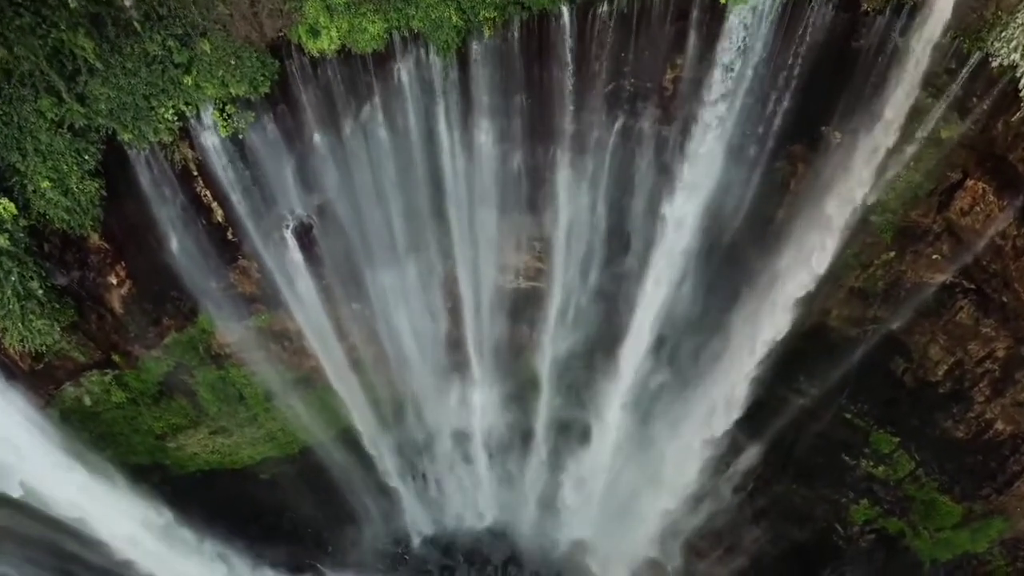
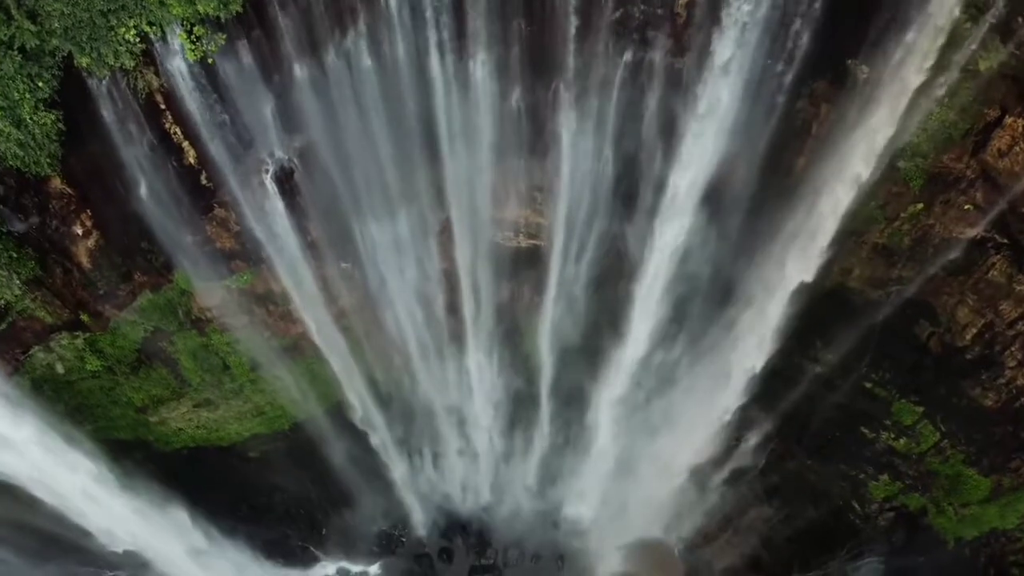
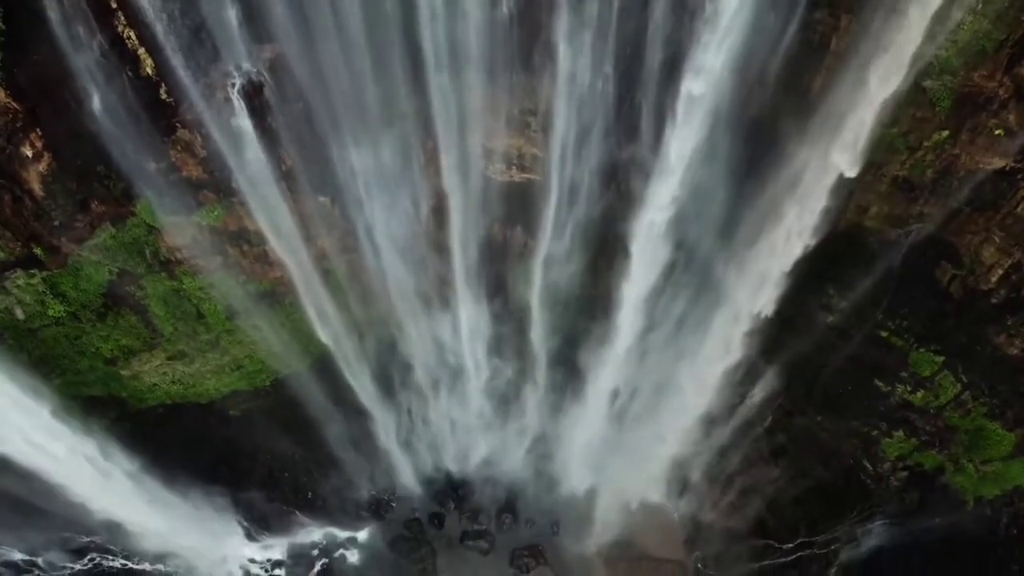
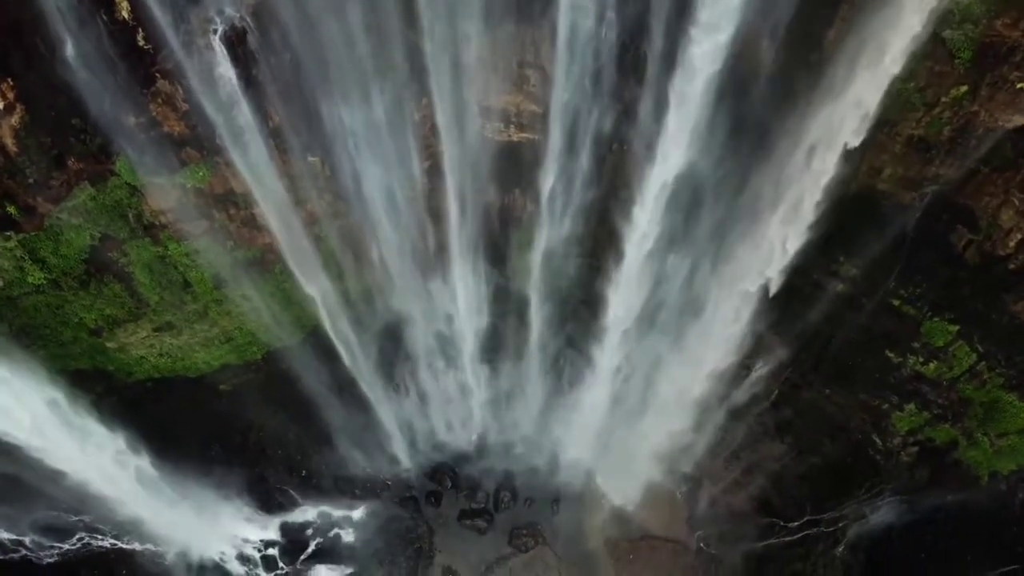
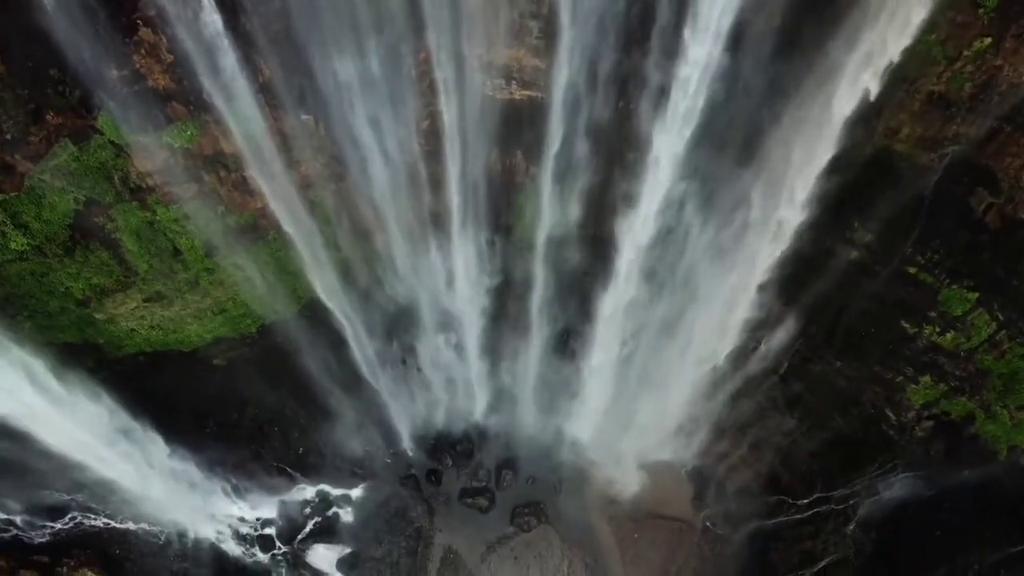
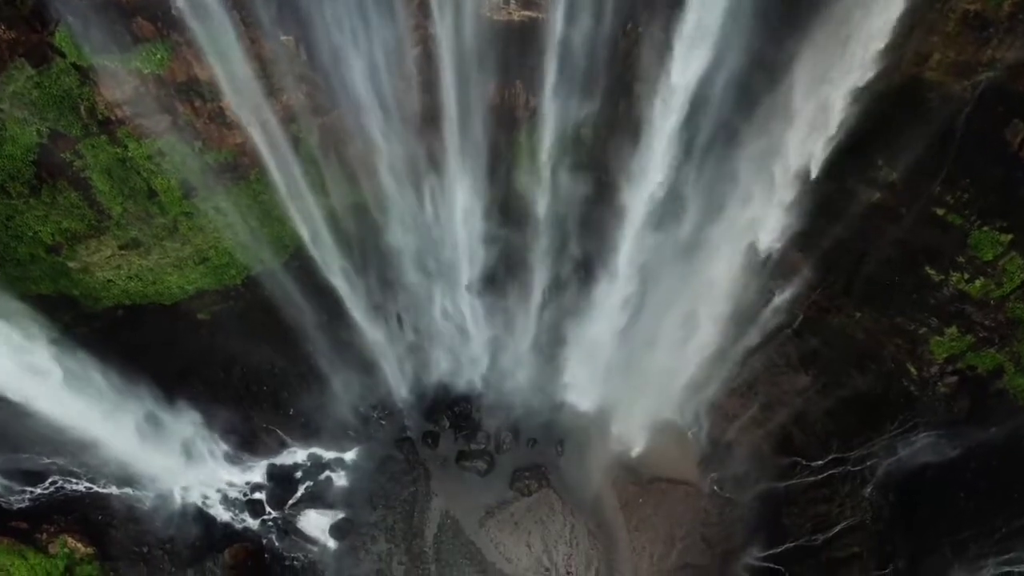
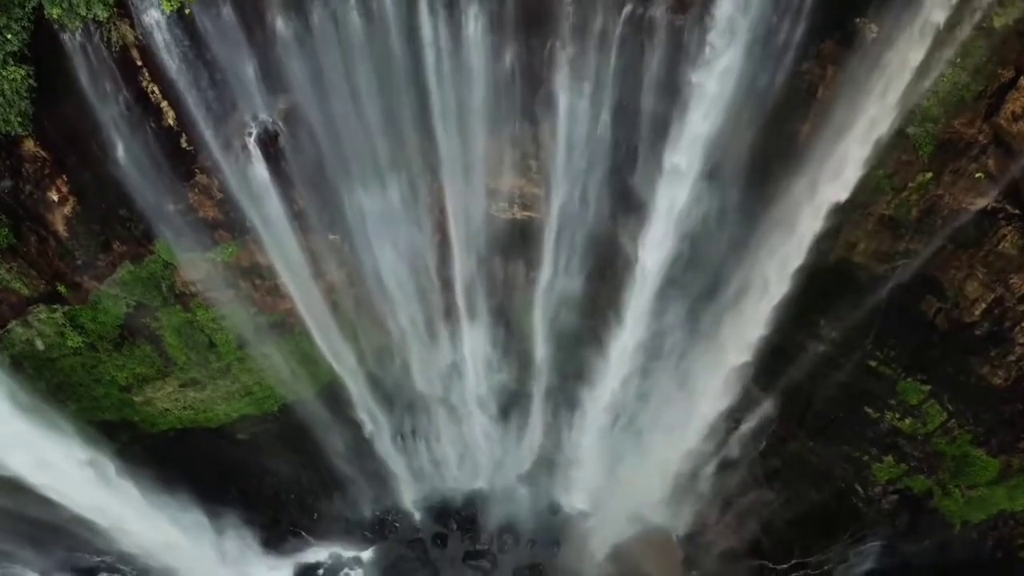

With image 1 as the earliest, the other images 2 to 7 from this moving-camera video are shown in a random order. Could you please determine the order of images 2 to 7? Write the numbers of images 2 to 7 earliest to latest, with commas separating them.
2, 7, 3, 4, 5, 6
